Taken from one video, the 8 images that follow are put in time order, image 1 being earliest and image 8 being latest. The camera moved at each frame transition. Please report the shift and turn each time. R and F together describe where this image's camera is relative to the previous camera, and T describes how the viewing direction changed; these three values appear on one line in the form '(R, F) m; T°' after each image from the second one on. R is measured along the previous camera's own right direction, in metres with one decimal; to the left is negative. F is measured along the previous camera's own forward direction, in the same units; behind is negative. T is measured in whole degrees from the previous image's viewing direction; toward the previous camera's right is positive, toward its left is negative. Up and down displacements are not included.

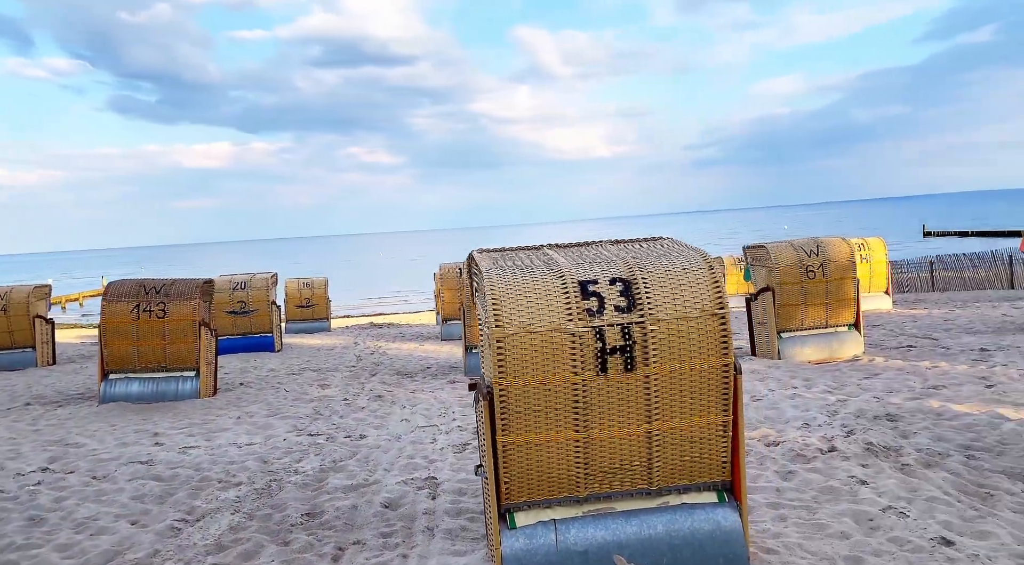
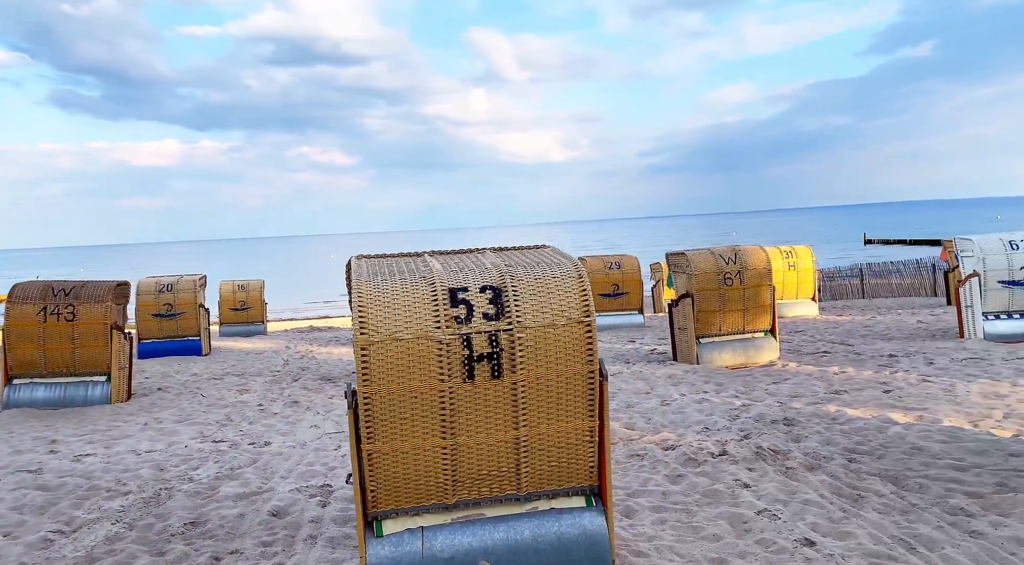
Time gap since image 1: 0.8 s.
(+0.3, 0.0) m; +4°
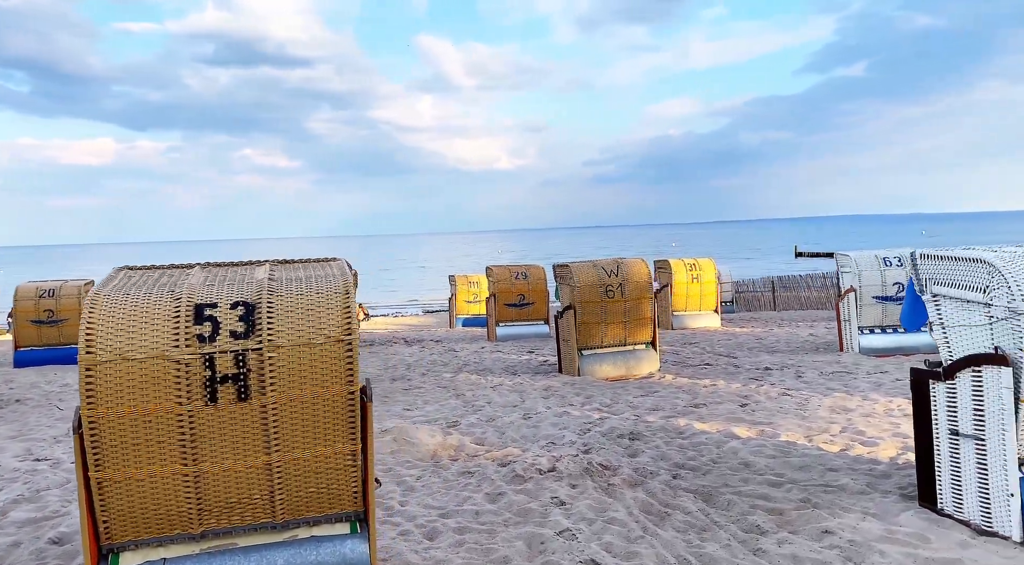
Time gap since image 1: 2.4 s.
(+0.6, +0.1) m; +6°
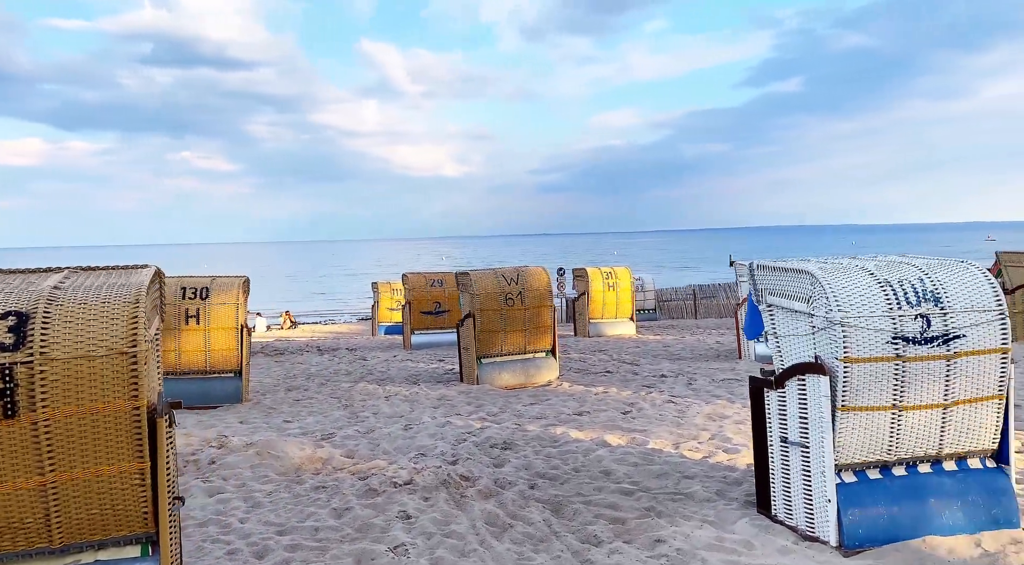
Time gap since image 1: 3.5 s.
(+0.4, 0.0) m; +5°
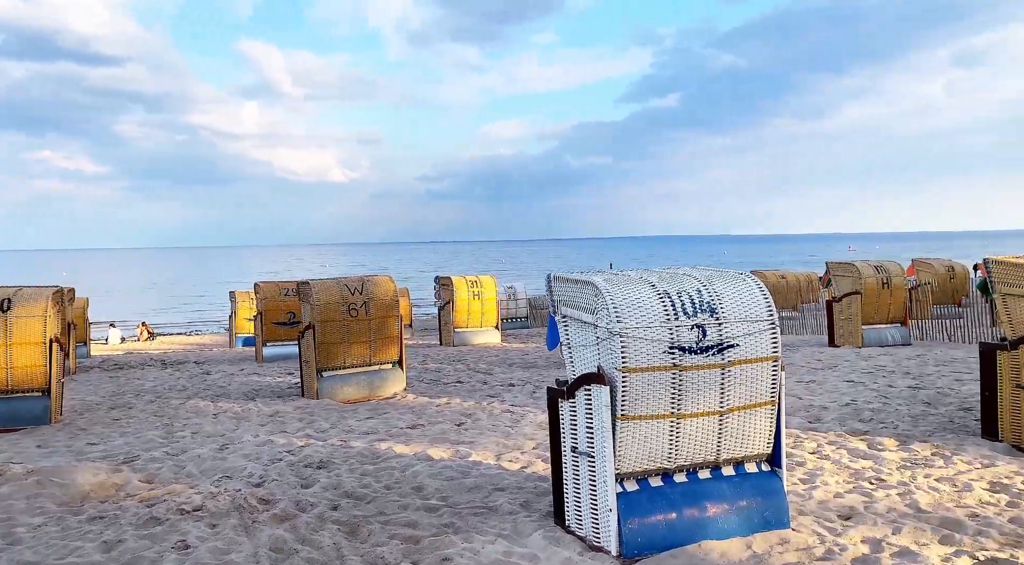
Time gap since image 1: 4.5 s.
(+0.4, +0.1) m; +9°
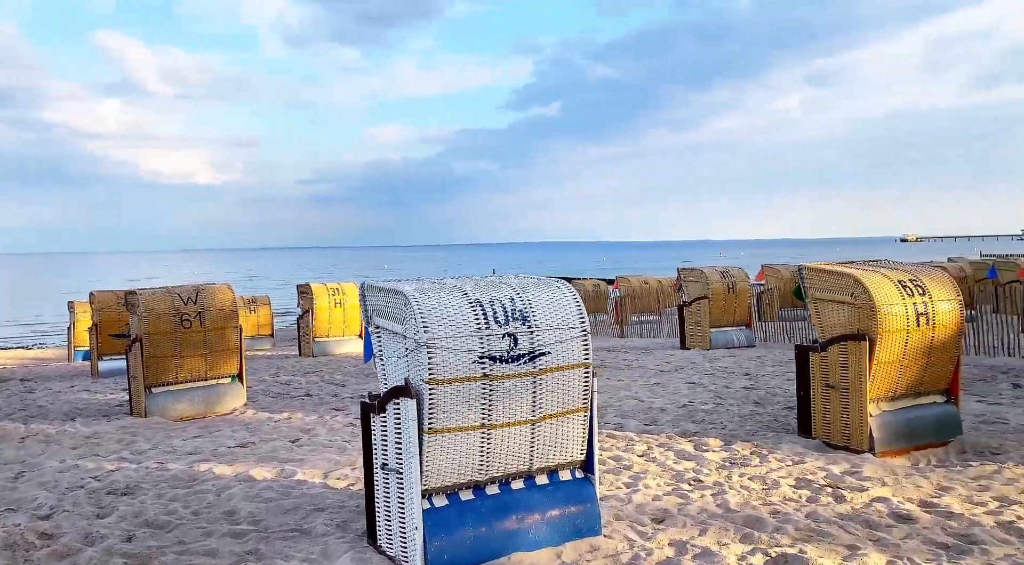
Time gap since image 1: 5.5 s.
(+0.3, 0.0) m; +9°
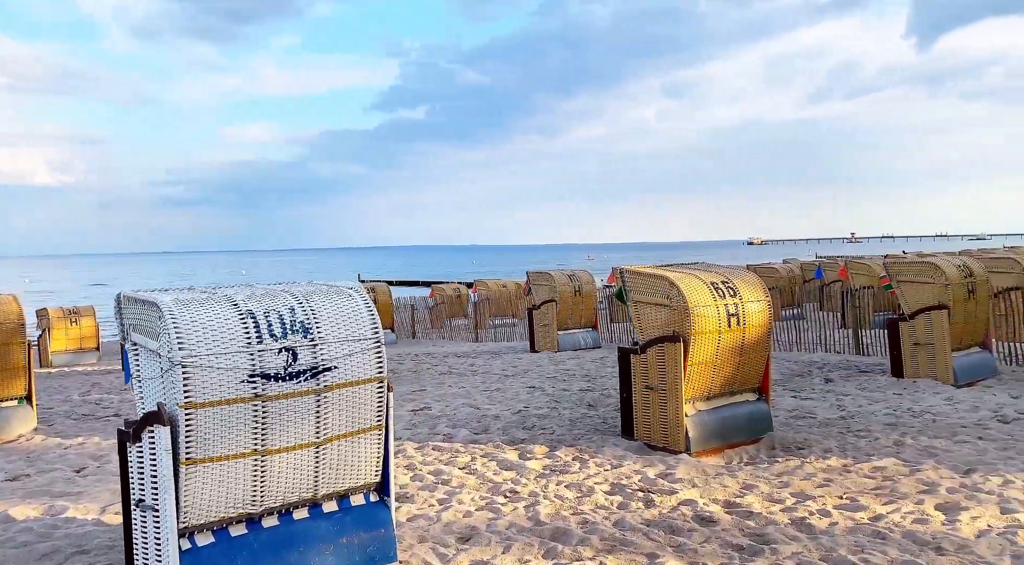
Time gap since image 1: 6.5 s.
(+0.3, +0.2) m; +10°
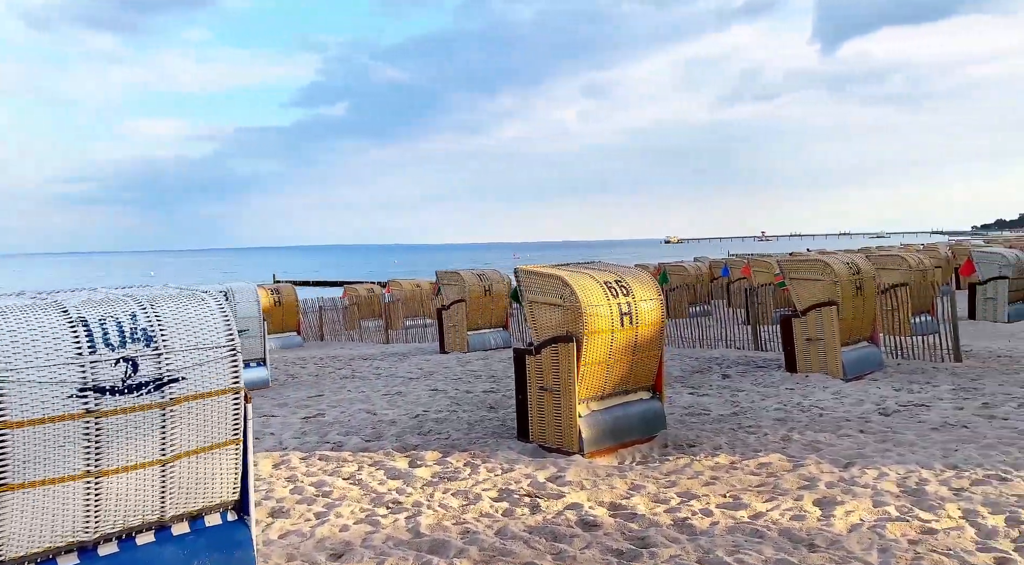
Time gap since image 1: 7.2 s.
(+0.2, +0.1) m; +6°
